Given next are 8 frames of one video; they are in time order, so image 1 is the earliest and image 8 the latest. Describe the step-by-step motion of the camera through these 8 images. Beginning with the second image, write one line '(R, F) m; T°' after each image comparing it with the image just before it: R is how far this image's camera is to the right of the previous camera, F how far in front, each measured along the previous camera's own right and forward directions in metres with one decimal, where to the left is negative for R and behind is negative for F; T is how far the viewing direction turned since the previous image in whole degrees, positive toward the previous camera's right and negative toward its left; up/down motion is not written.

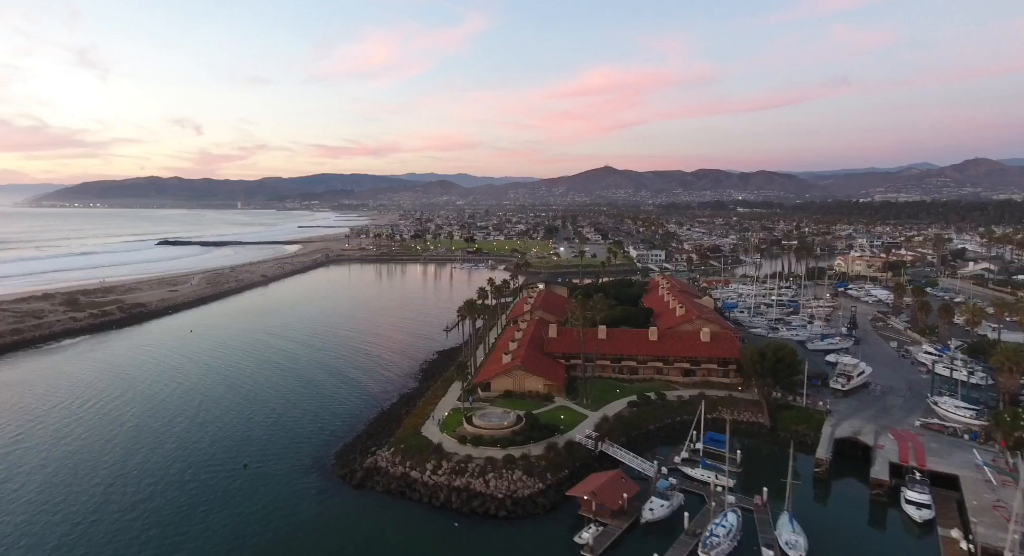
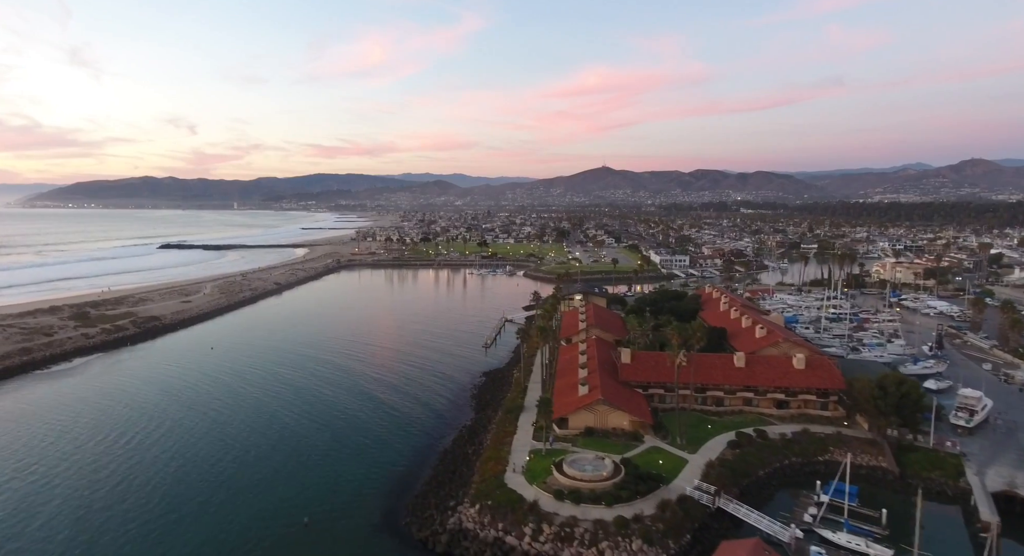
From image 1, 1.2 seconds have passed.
(-4.0, +3.0) m; 0°
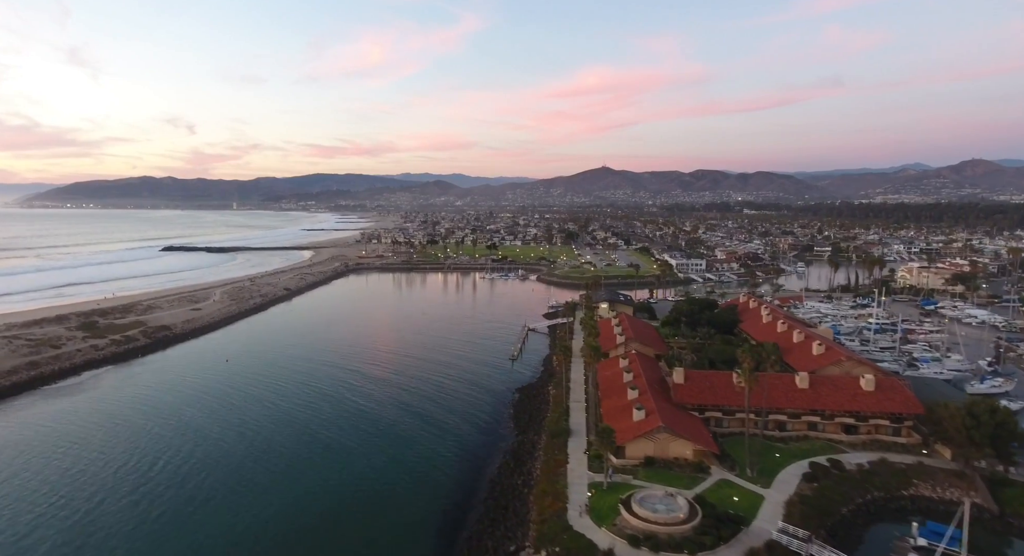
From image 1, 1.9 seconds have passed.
(-2.4, +1.8) m; 0°
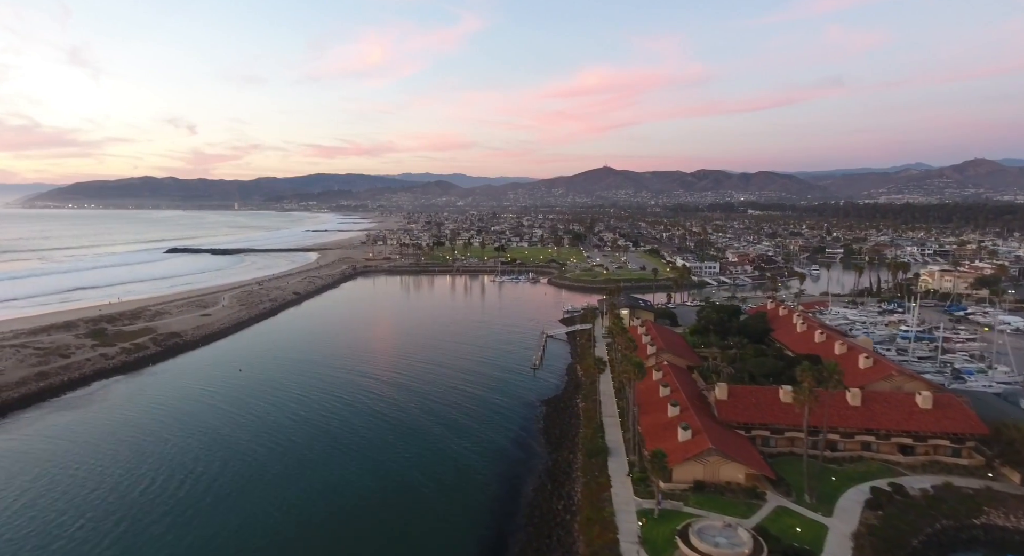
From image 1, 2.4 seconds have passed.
(-1.7, +1.3) m; 0°
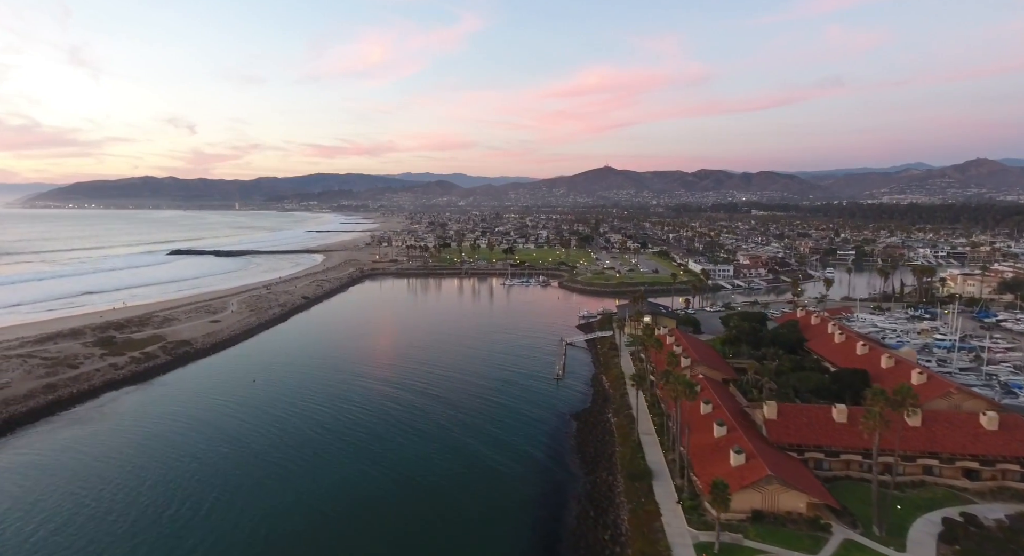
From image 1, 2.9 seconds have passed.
(-1.8, +1.3) m; 0°
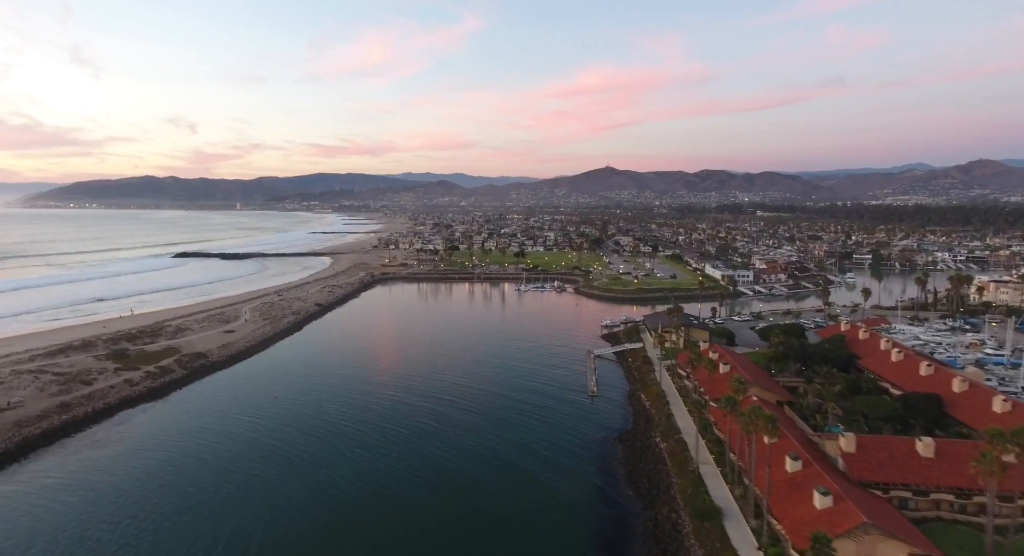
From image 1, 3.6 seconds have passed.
(-2.5, +1.8) m; 0°
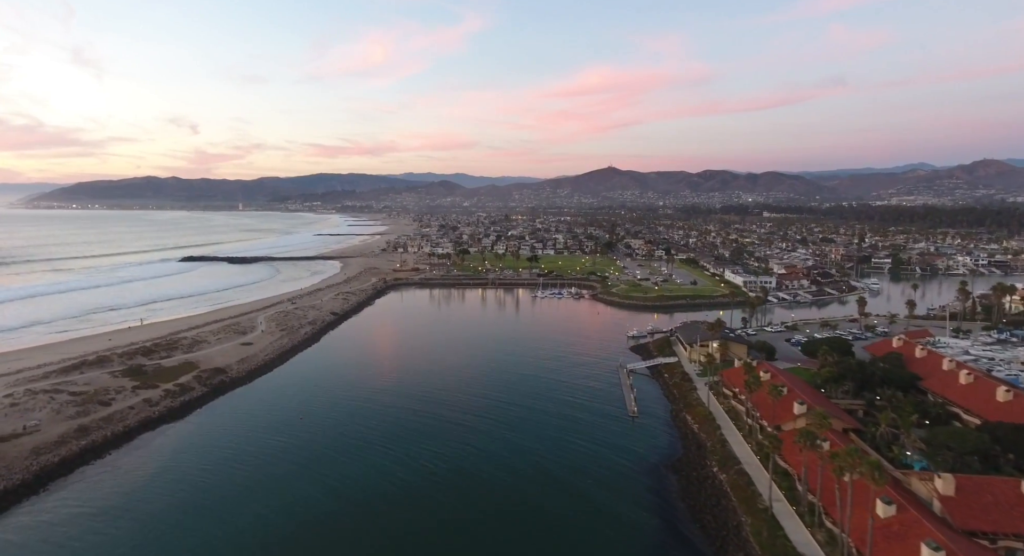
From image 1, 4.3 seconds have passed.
(-2.6, +1.8) m; 0°
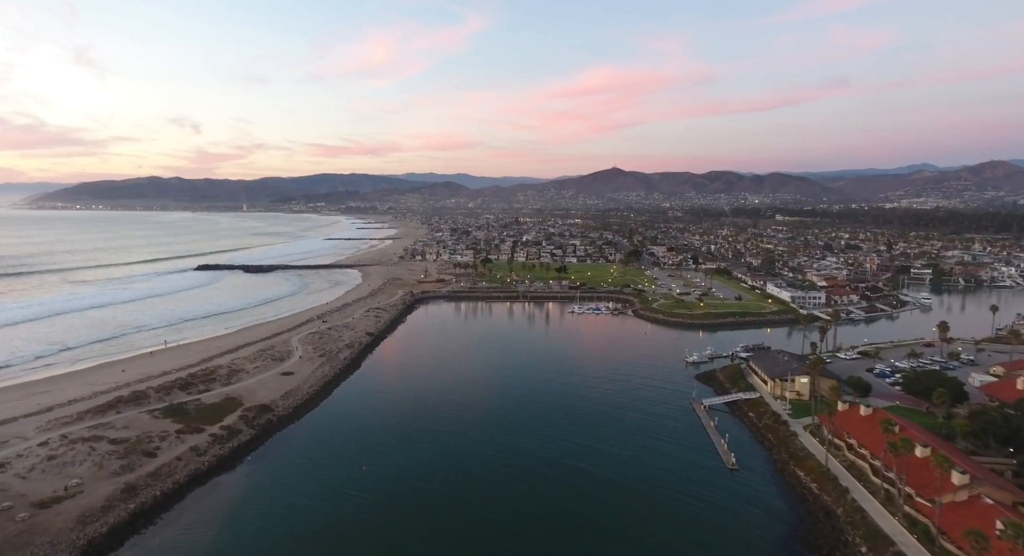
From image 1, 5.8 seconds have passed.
(-5.6, +3.6) m; 0°
